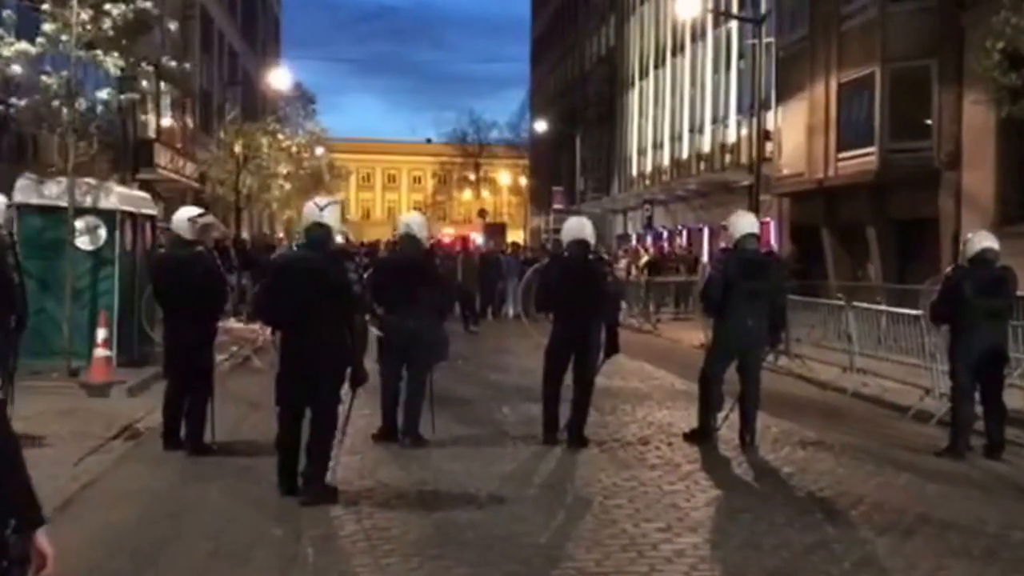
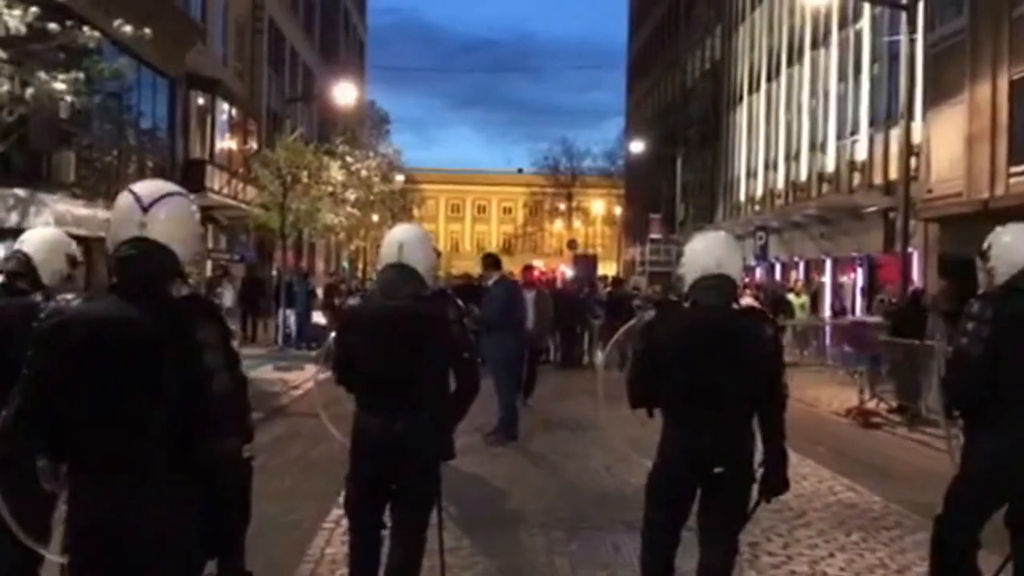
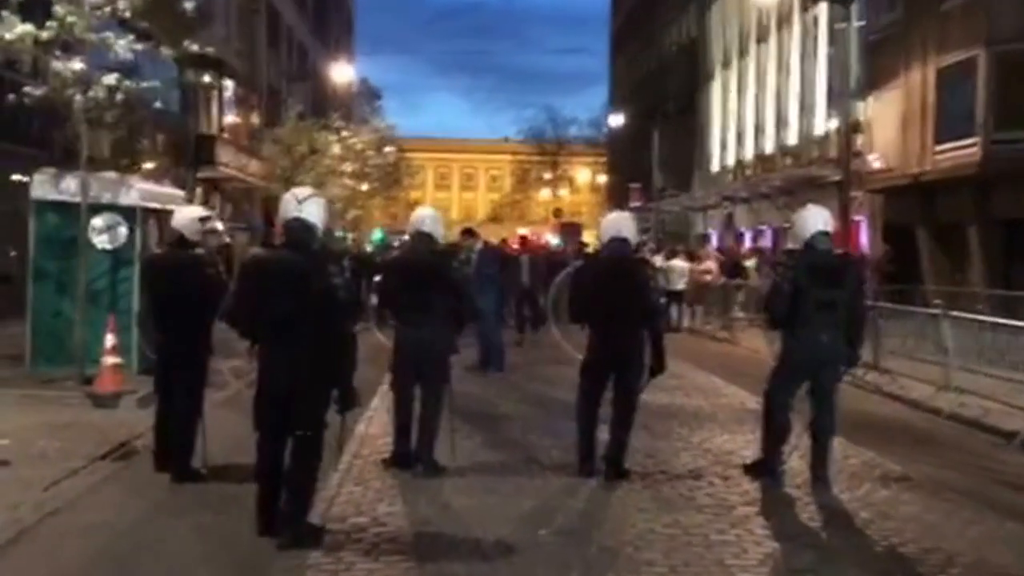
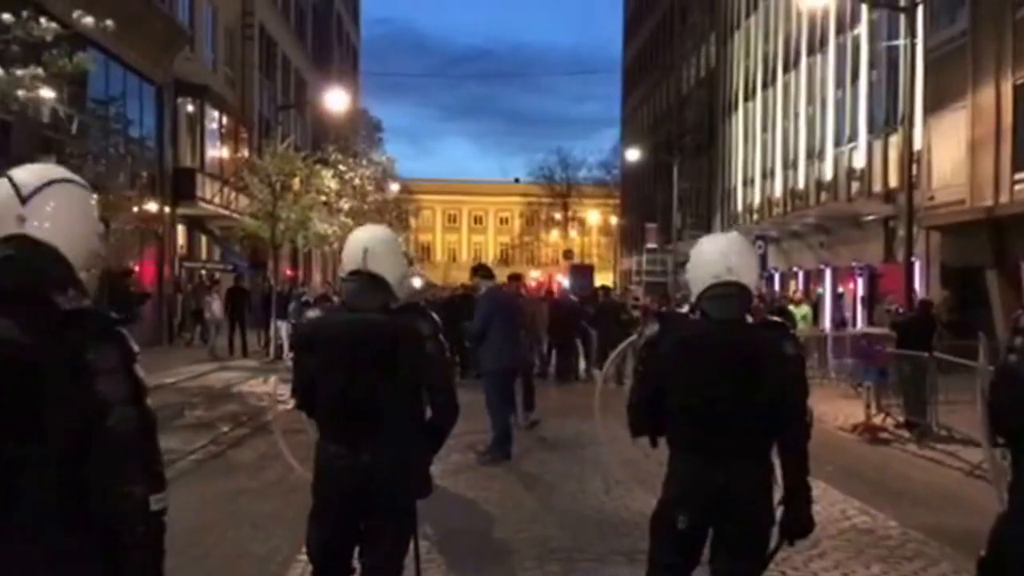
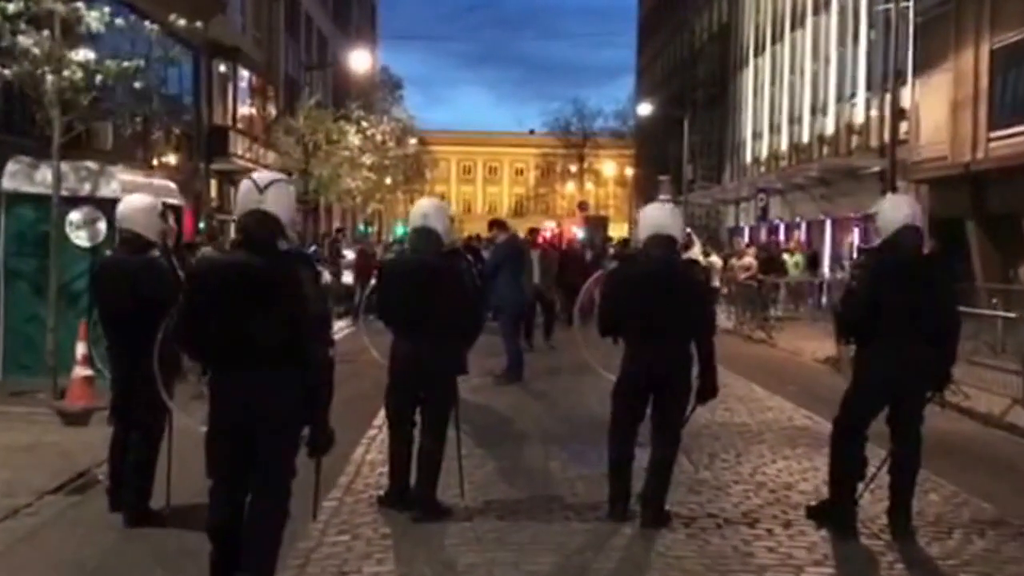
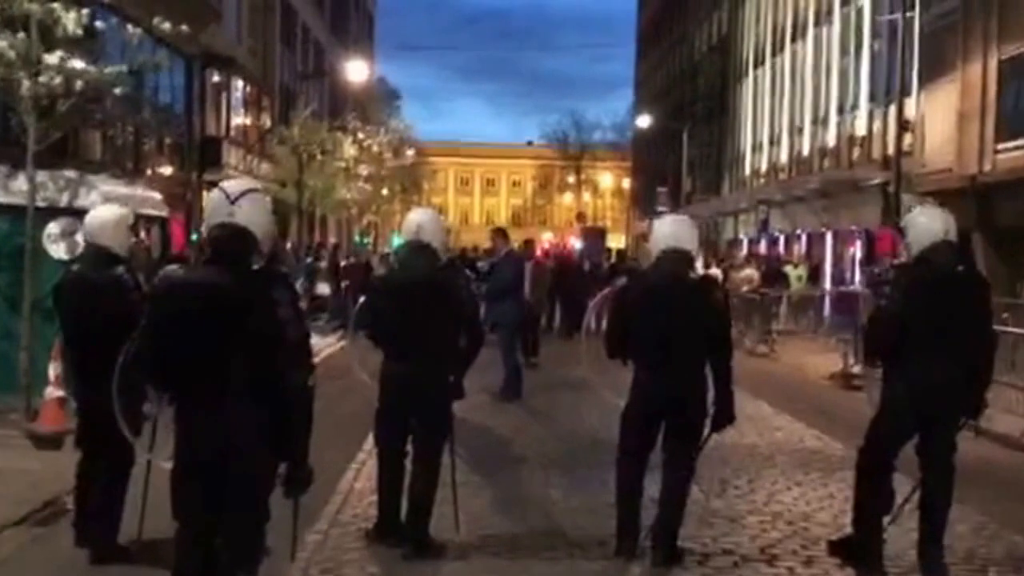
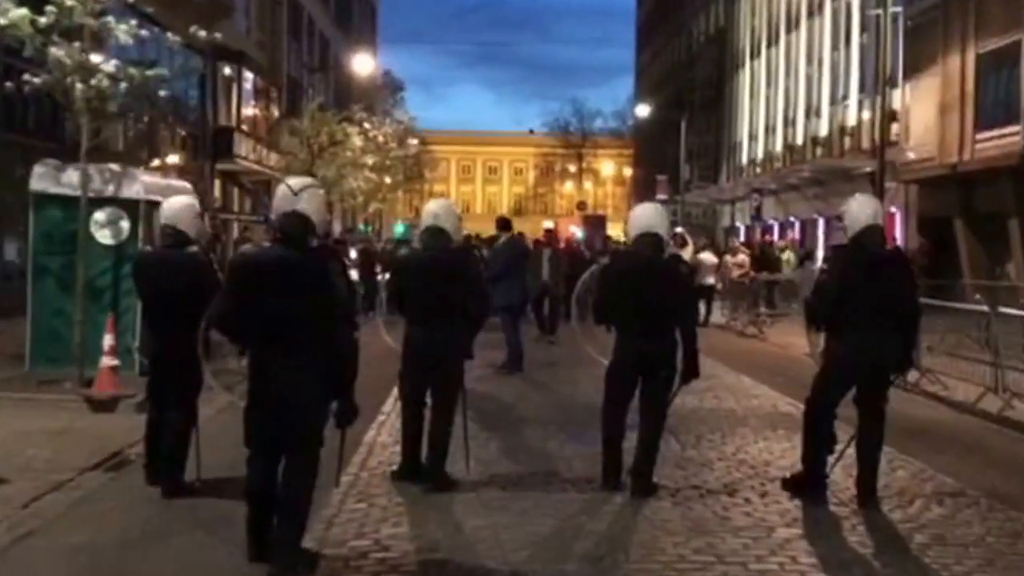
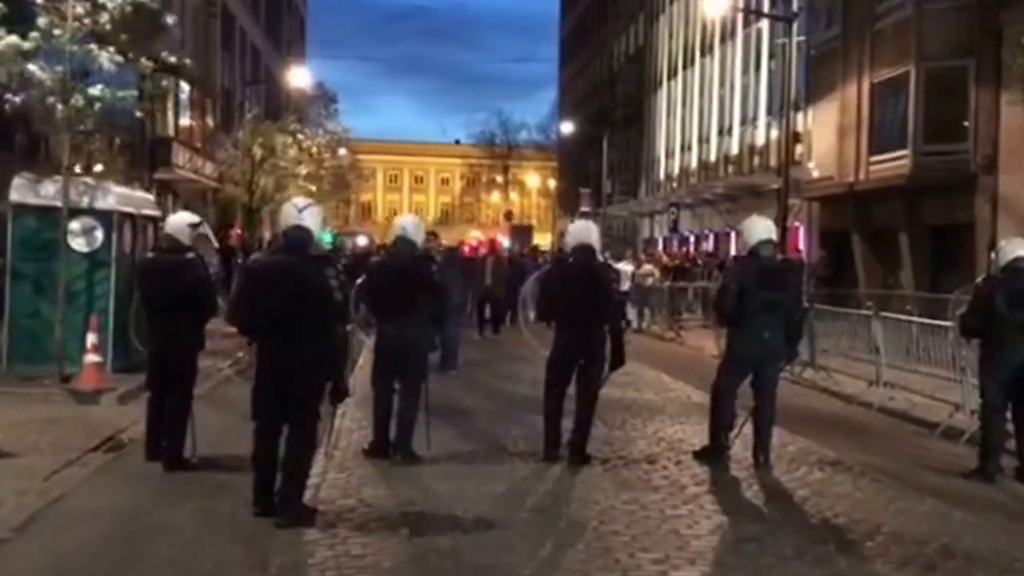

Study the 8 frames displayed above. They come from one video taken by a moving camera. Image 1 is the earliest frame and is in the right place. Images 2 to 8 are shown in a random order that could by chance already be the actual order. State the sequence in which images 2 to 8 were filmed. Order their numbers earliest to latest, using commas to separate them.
8, 3, 7, 5, 6, 2, 4
